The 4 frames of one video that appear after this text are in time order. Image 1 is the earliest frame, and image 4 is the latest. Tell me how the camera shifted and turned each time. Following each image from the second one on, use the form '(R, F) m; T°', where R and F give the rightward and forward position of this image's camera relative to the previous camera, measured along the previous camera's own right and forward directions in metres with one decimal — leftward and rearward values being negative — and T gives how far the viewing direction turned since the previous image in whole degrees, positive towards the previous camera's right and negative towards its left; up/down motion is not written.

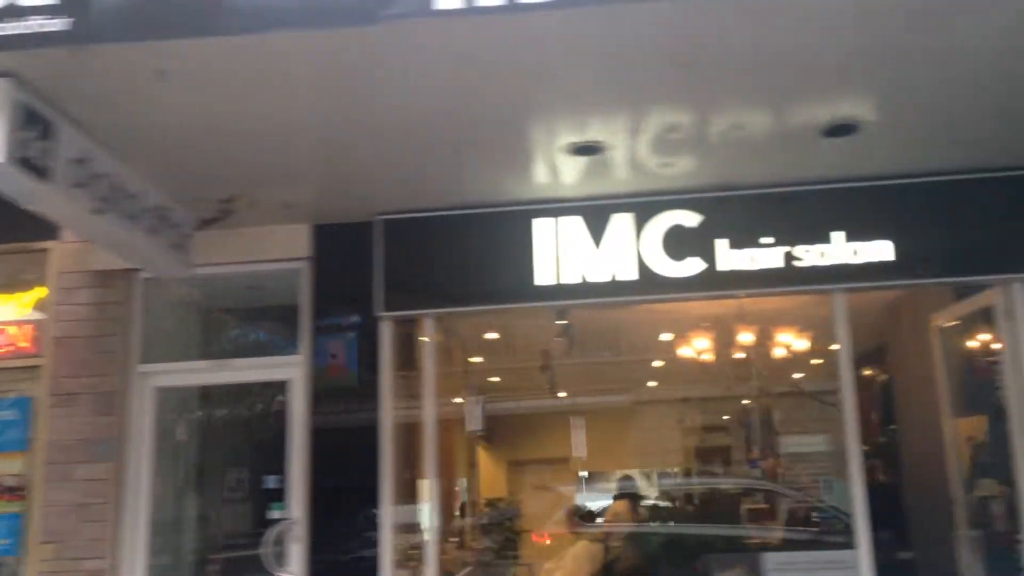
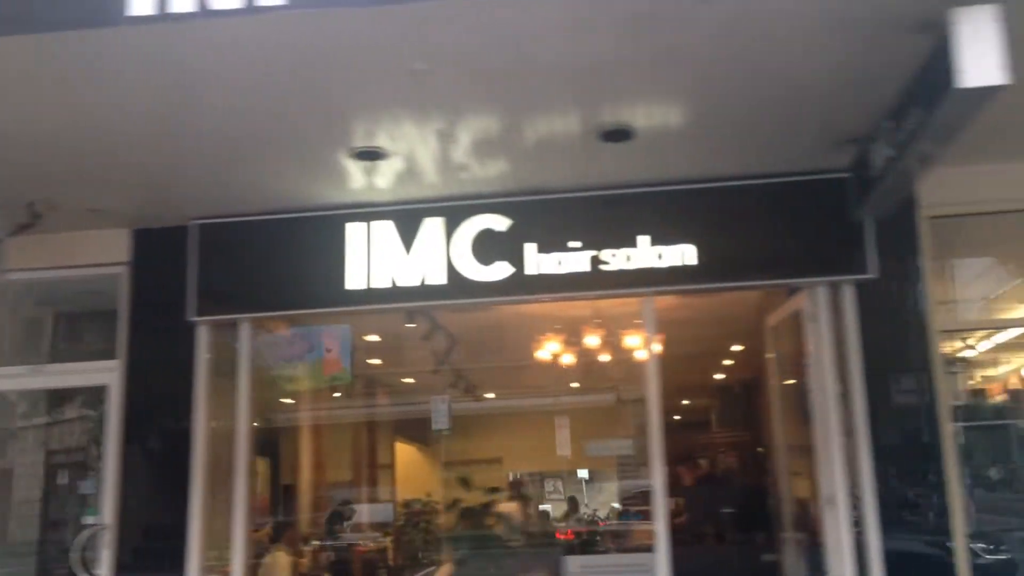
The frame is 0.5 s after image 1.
(+1.0, 0.0) m; 0°
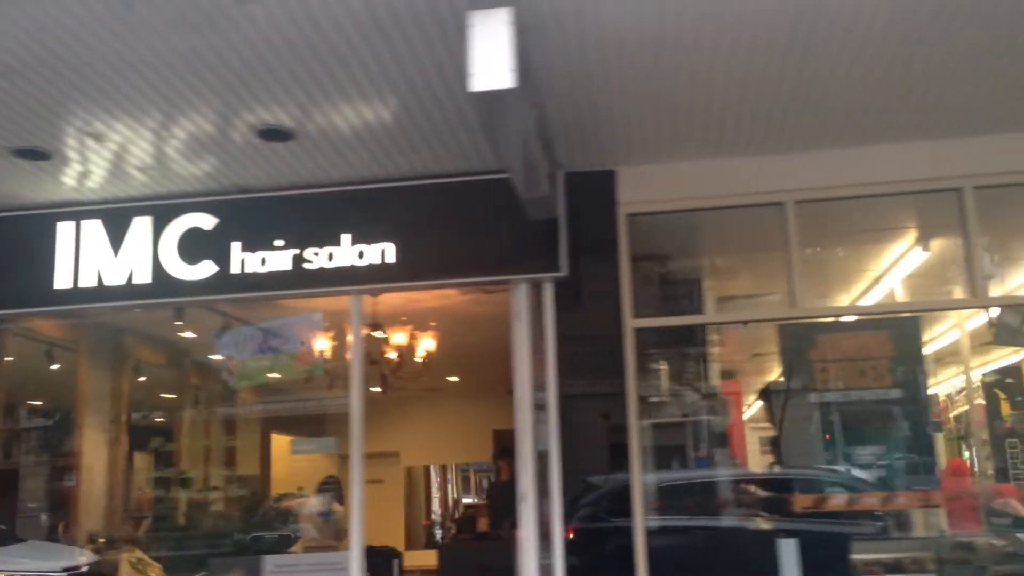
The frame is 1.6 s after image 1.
(+1.5, 0.0) m; +1°
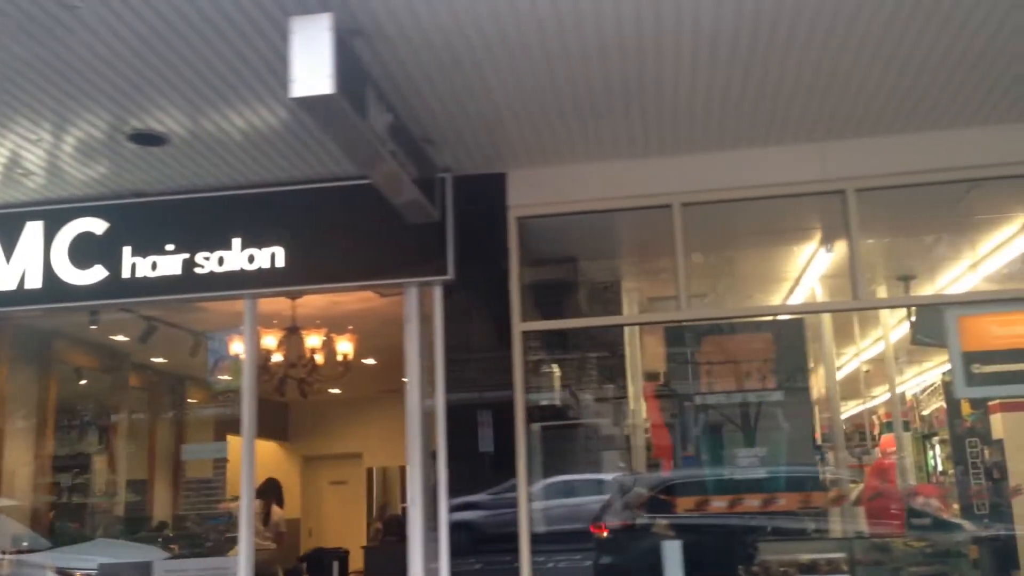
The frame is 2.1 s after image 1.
(+0.6, 0.0) m; 0°
